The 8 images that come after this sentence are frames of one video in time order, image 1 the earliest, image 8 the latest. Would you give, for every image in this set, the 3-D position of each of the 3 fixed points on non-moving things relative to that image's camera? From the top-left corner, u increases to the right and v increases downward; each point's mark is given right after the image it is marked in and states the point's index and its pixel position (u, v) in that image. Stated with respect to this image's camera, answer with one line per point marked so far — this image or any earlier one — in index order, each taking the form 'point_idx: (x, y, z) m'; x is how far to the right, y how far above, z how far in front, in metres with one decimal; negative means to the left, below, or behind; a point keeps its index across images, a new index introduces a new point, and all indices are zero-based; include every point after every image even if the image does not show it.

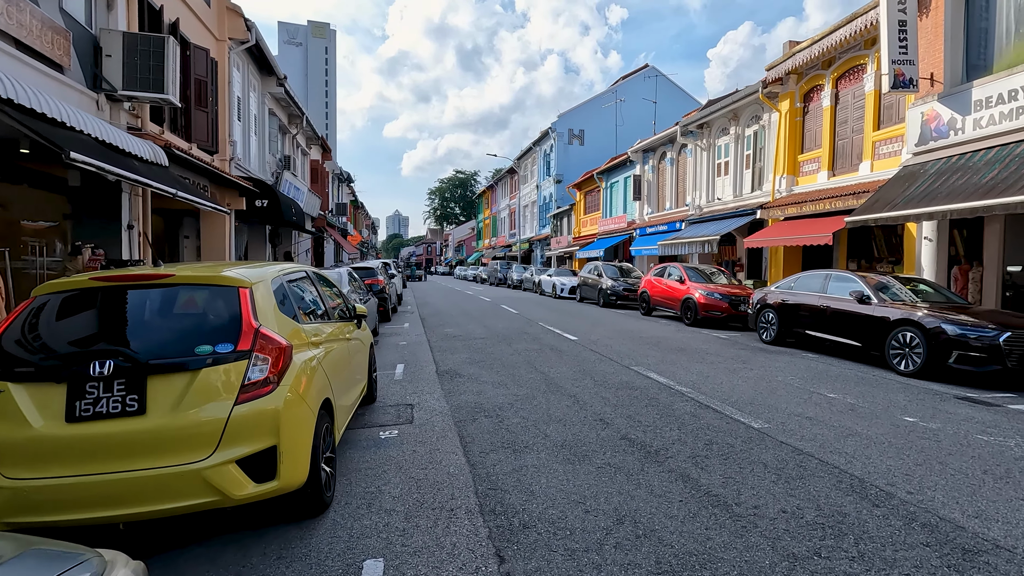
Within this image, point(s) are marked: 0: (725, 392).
0: (+2.5, -1.2, +6.3) m
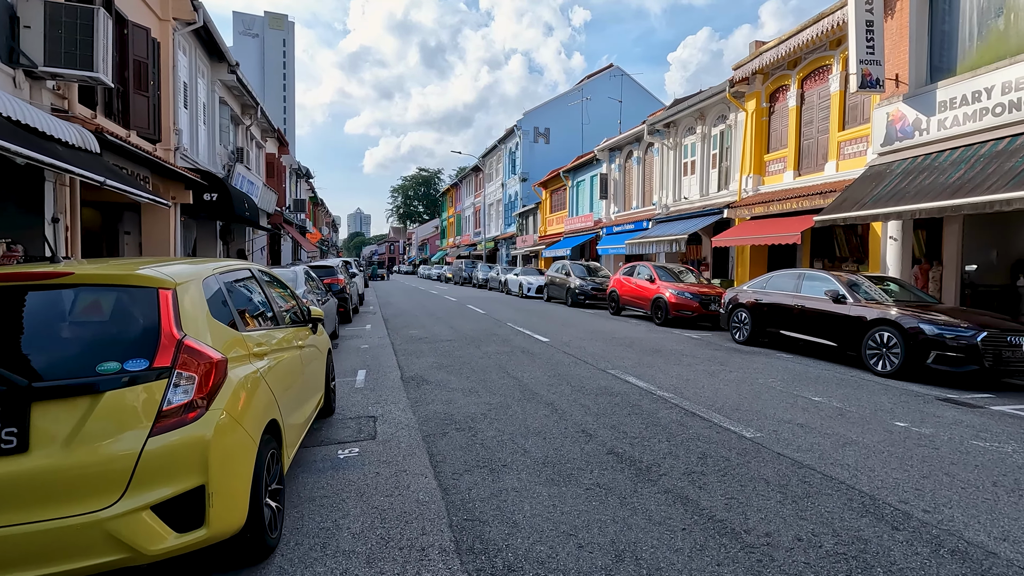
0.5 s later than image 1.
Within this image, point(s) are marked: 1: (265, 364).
0: (+2.2, -1.2, +6.0) m
1: (-1.5, -0.5, +3.3) m
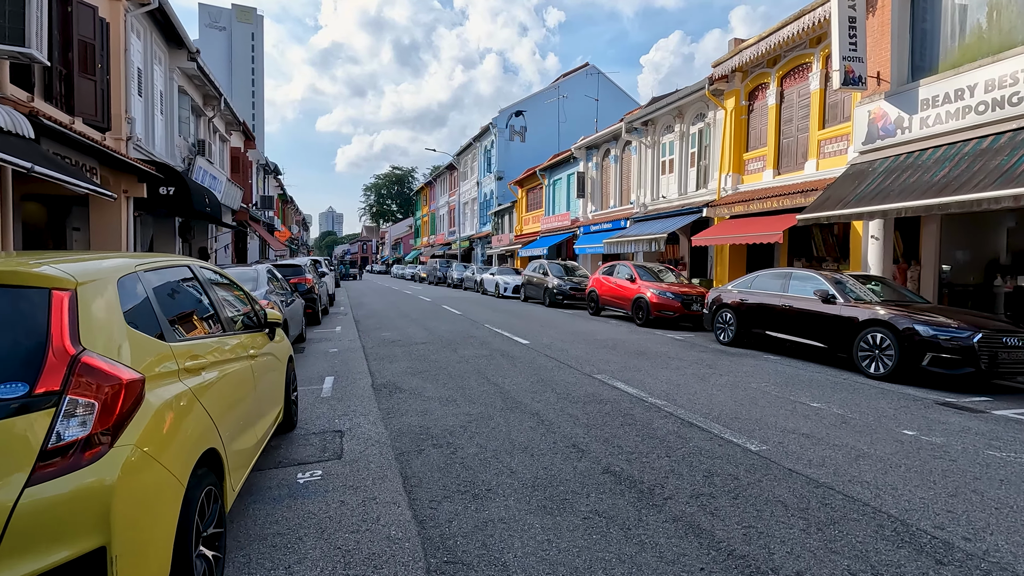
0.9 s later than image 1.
0: (+2.0, -1.2, +5.6) m
1: (-1.6, -0.5, +2.8) m
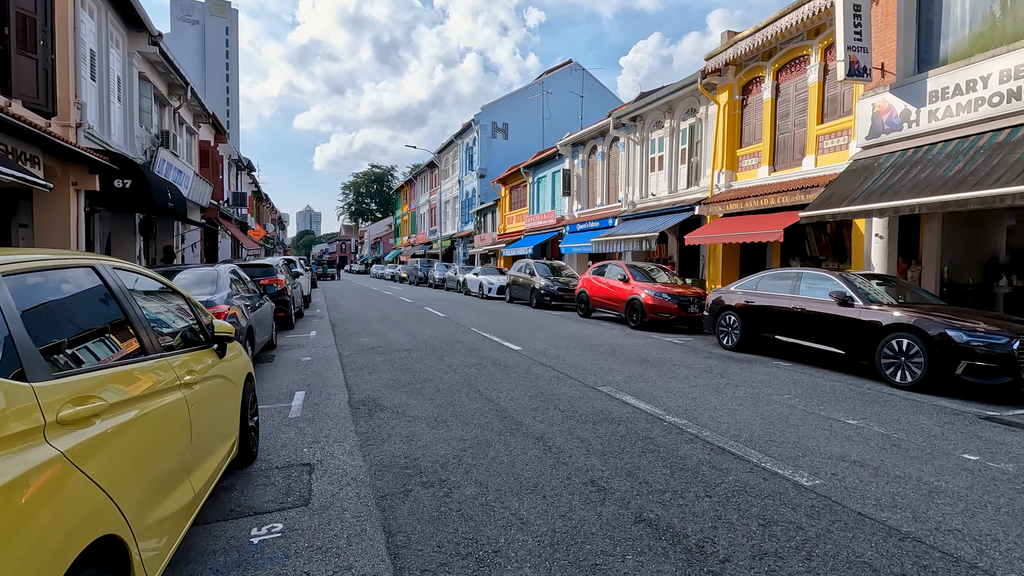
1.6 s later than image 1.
0: (+2.0, -1.2, +4.9) m
1: (-1.5, -0.5, +1.9) m
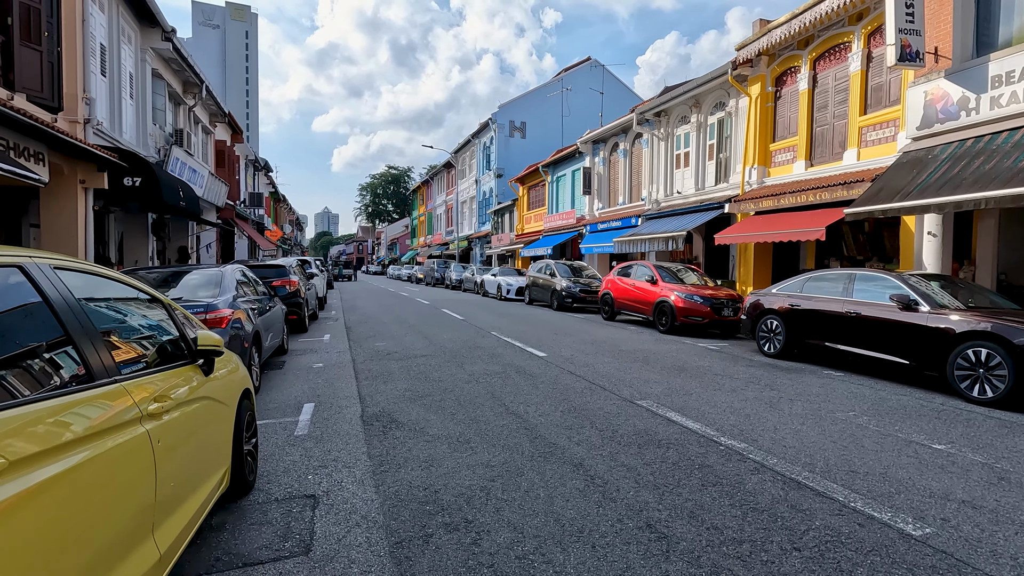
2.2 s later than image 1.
0: (+2.3, -1.3, +4.3) m
1: (-1.3, -0.5, +1.4) m
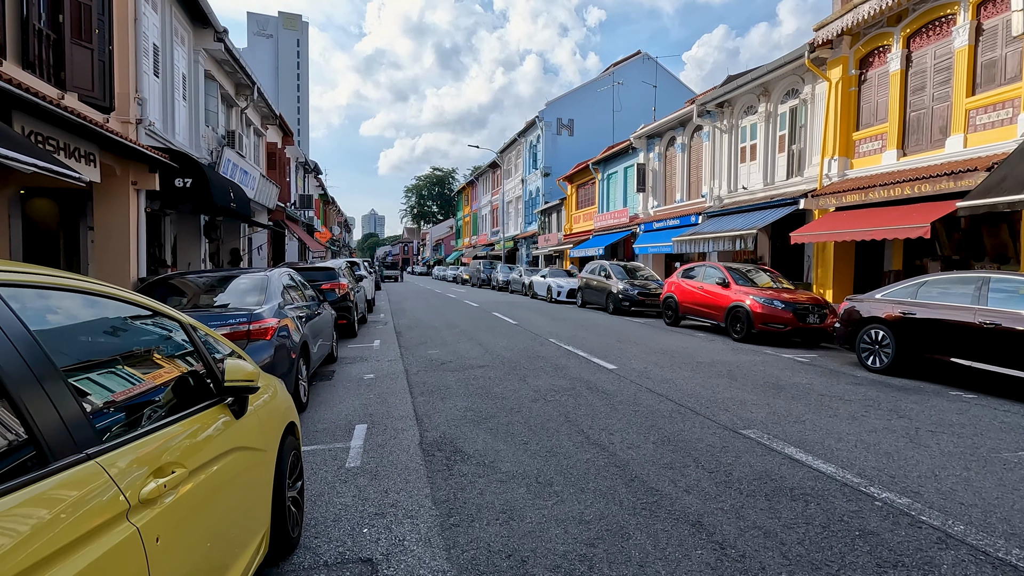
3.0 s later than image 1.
0: (+2.9, -1.3, +3.3) m
1: (-0.9, -0.6, +0.7) m
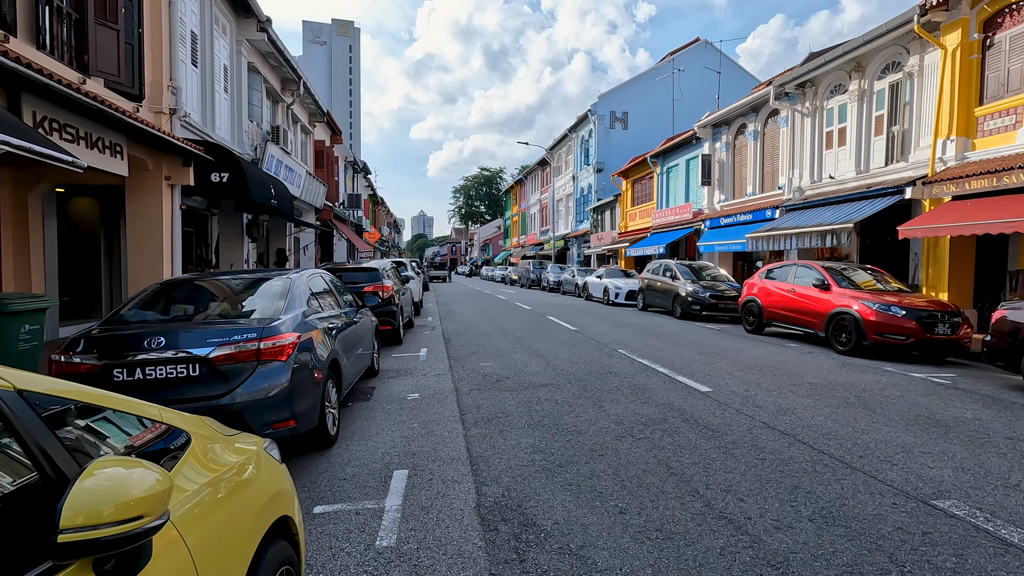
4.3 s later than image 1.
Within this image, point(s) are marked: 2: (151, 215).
0: (+3.3, -1.4, +1.7) m
1: (-0.7, -0.6, -0.5) m
2: (-6.2, +1.3, +9.2) m
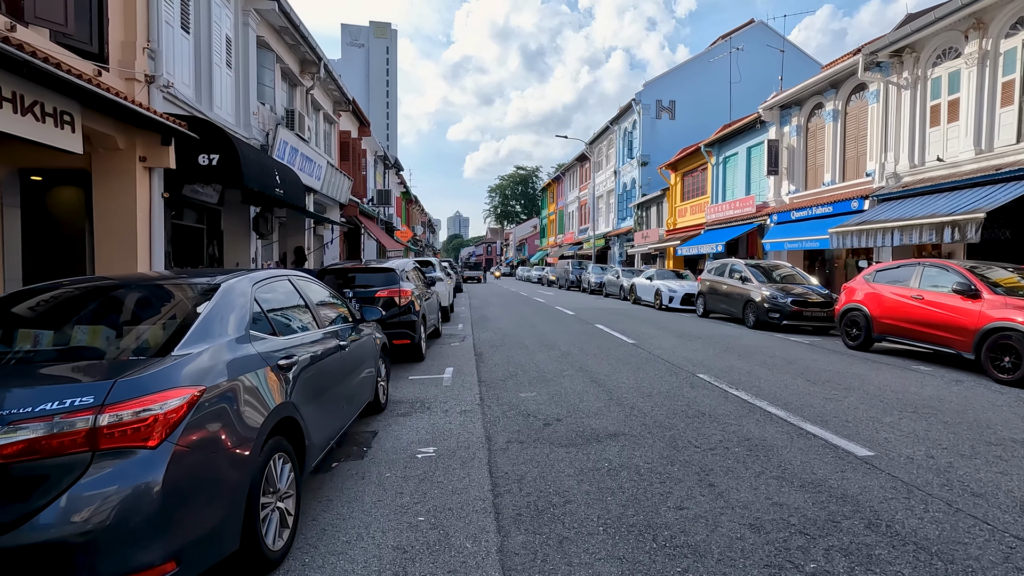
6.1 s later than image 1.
0: (+3.5, -1.5, -0.5) m
1: (-0.7, -0.7, -2.4) m
2: (-5.5, +1.2, +7.7) m
